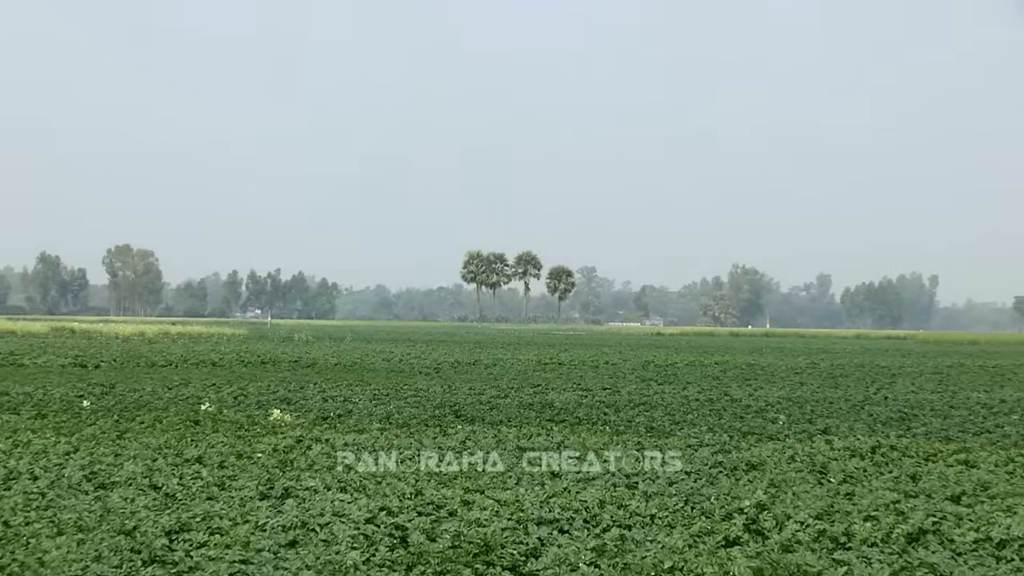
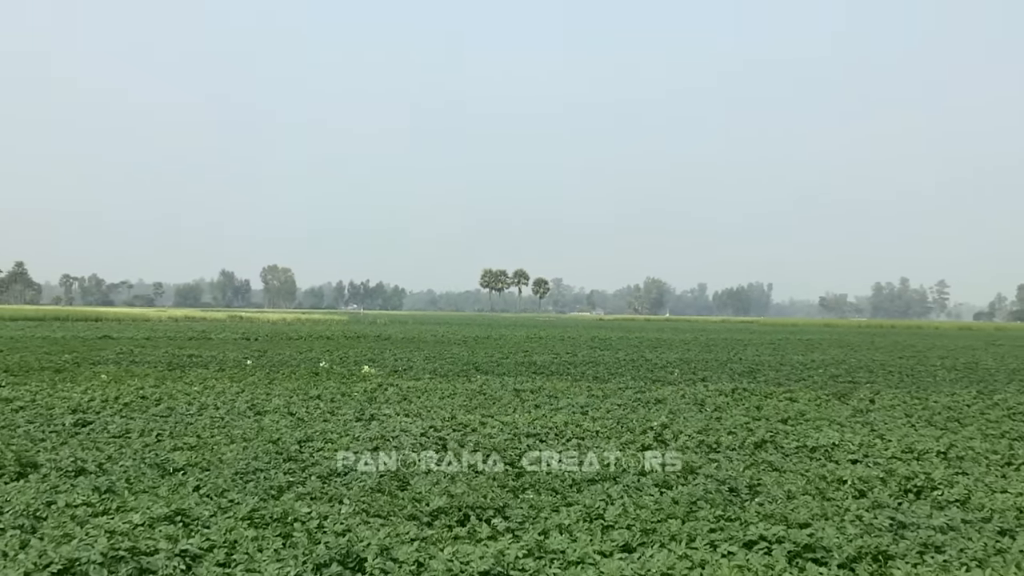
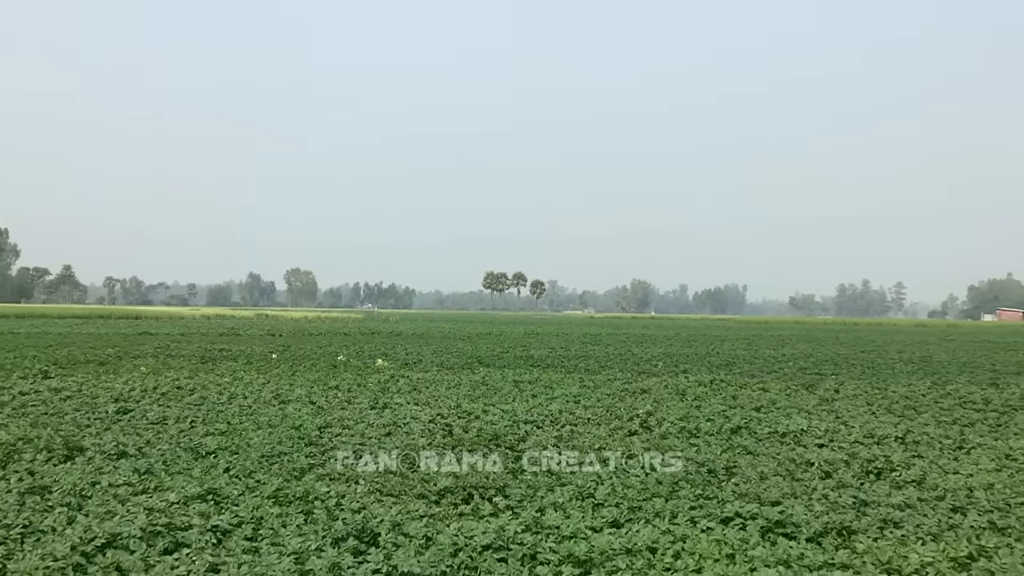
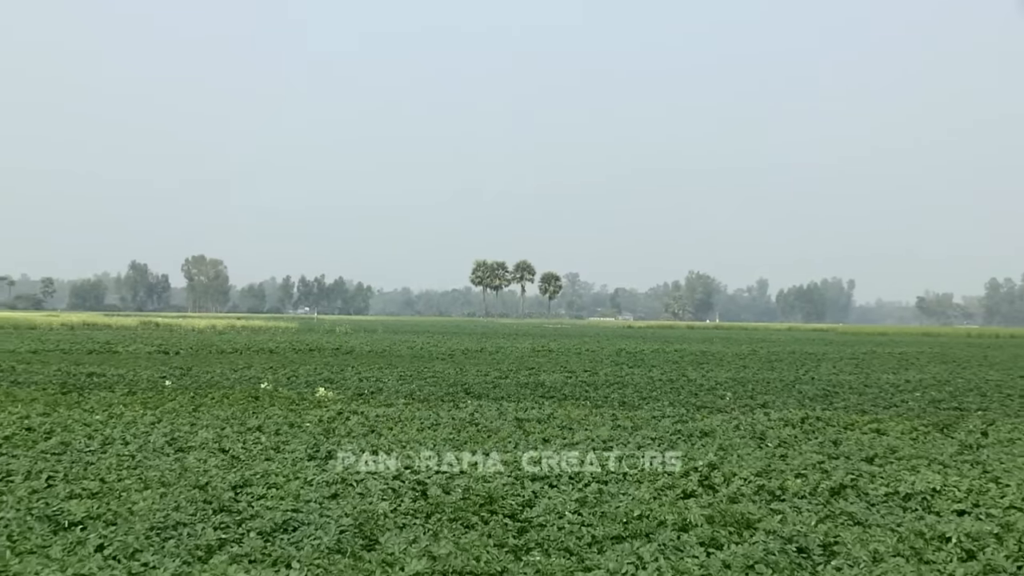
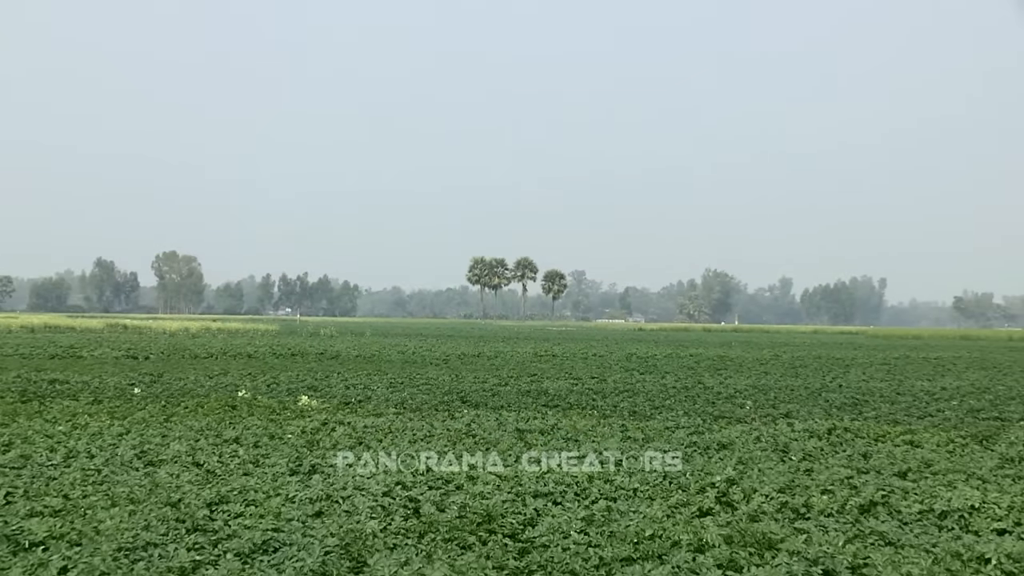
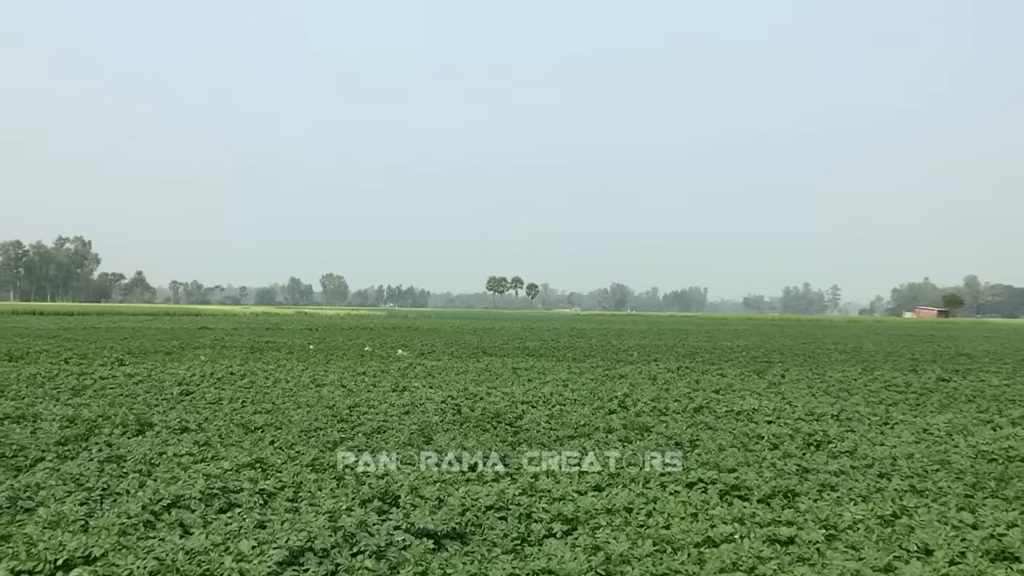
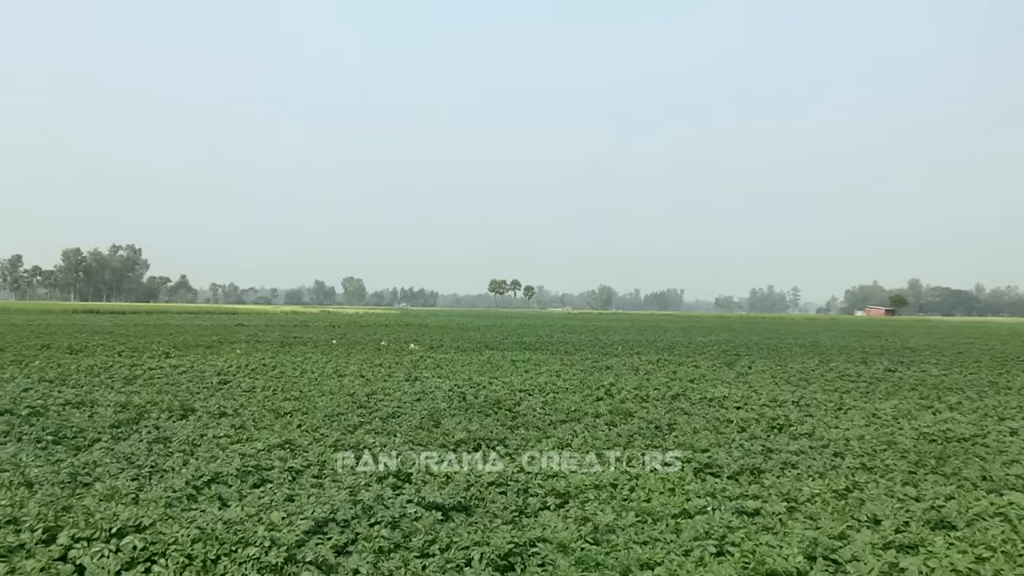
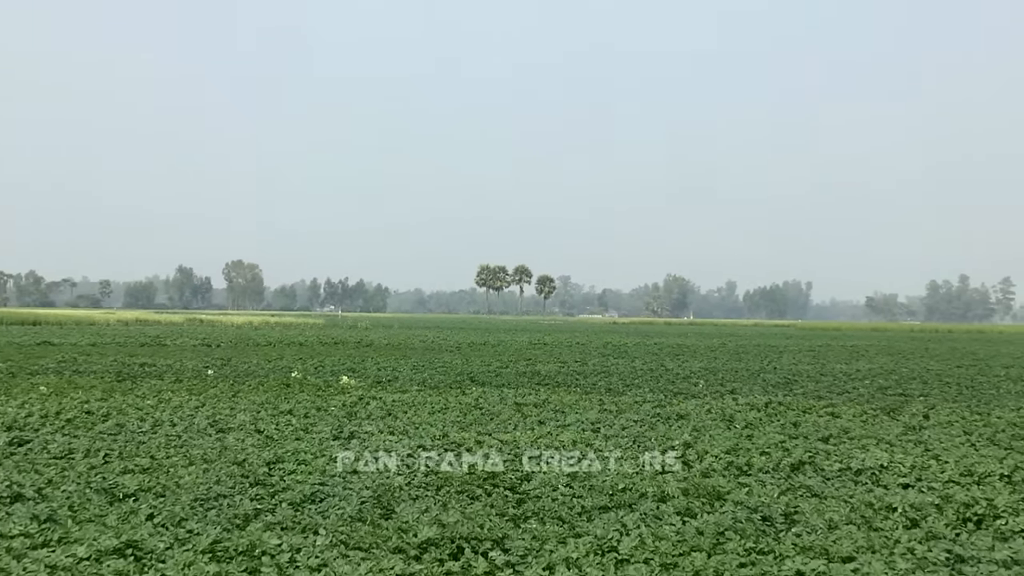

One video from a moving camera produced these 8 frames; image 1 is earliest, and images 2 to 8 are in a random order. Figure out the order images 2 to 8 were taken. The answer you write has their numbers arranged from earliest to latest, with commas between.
5, 4, 8, 2, 3, 6, 7
